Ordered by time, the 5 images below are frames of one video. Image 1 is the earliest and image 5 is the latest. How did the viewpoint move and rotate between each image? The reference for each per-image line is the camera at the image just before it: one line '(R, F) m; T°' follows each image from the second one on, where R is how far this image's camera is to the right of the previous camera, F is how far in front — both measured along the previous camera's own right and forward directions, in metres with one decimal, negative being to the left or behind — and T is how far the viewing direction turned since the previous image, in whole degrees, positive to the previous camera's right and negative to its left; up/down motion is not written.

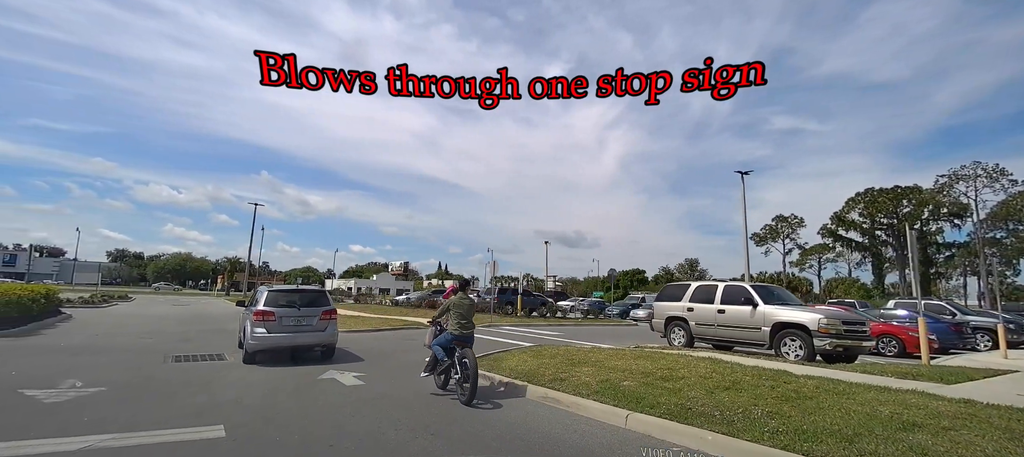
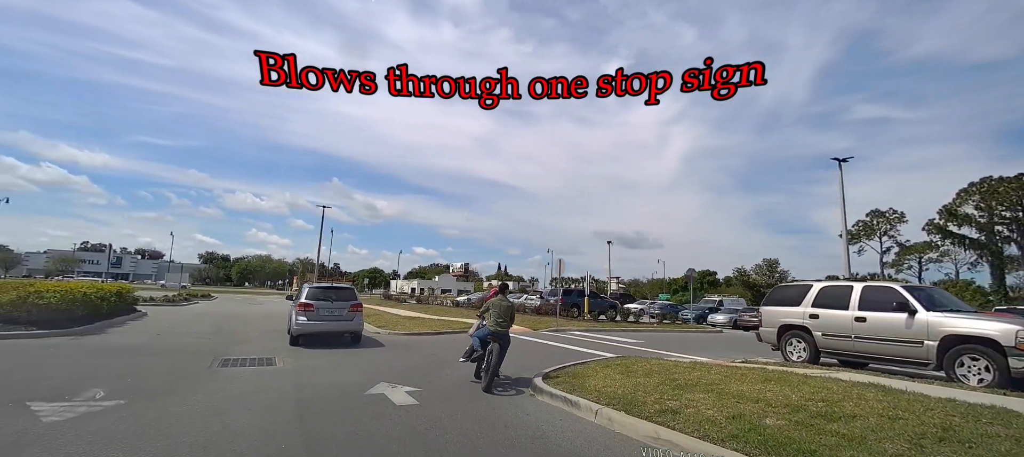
(-0.4, +1.7) m; -7°
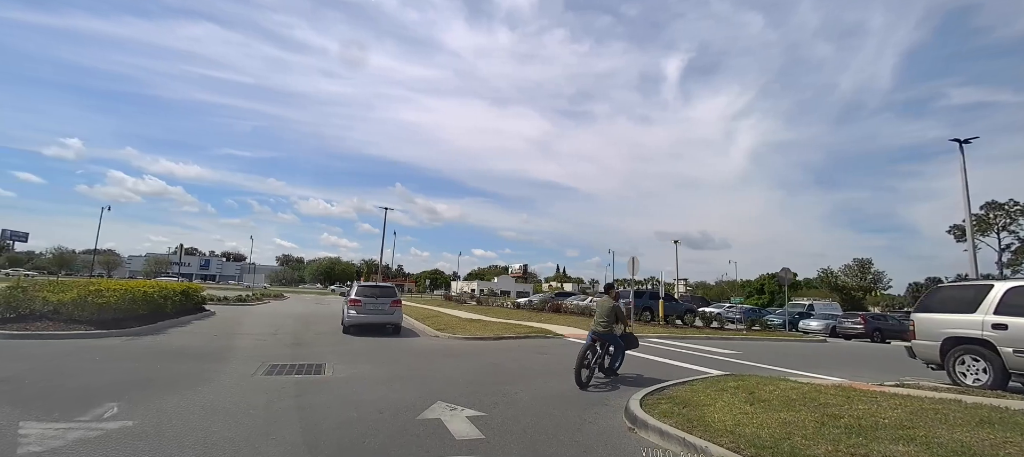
(-0.4, +1.6) m; -7°
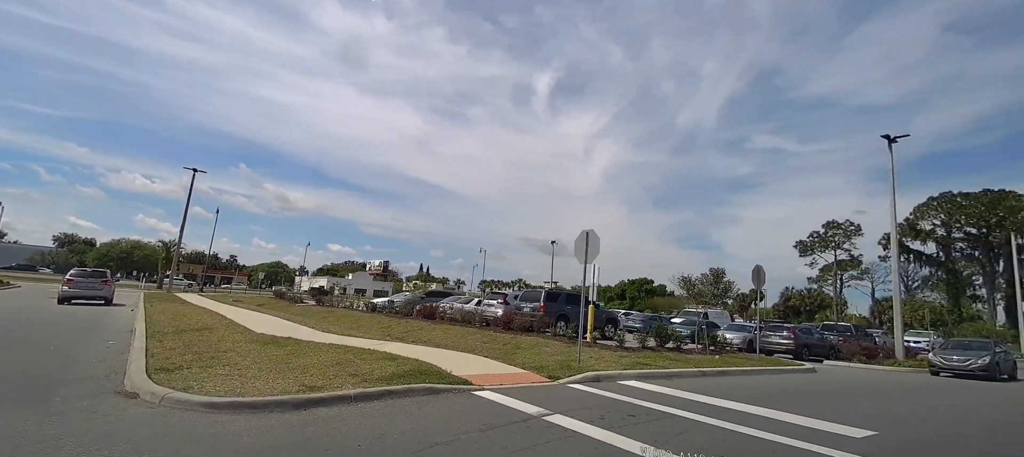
(+0.2, +8.3) m; +17°
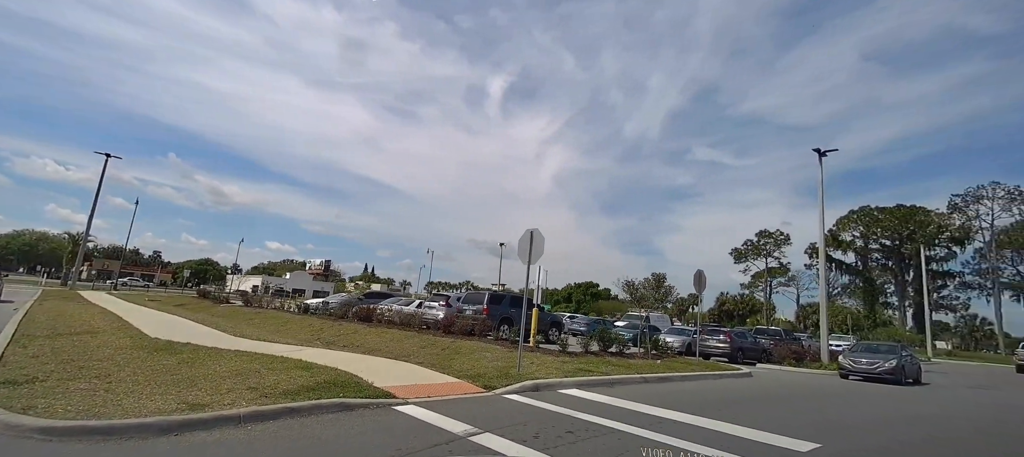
(+0.2, +0.6) m; +6°
